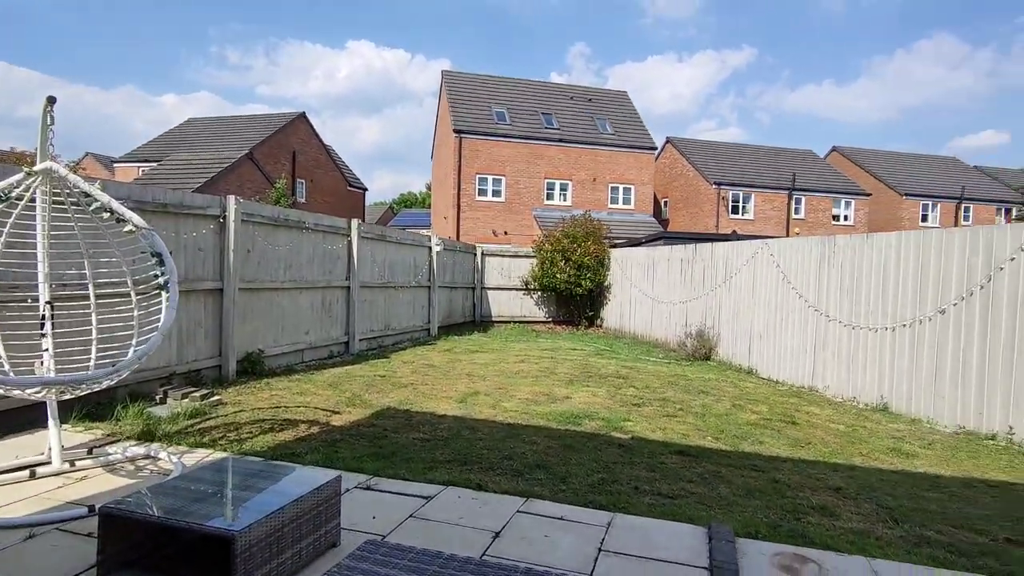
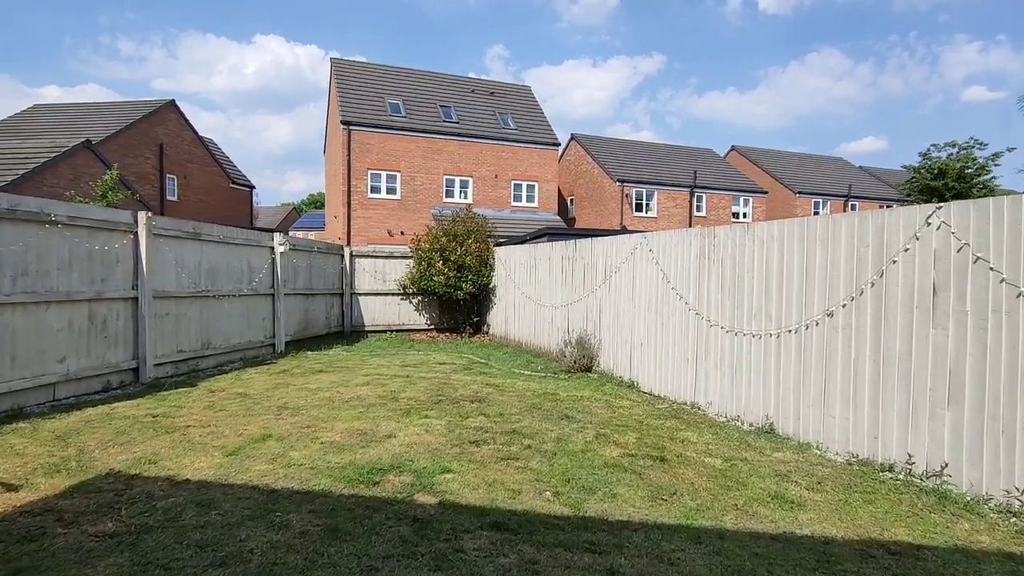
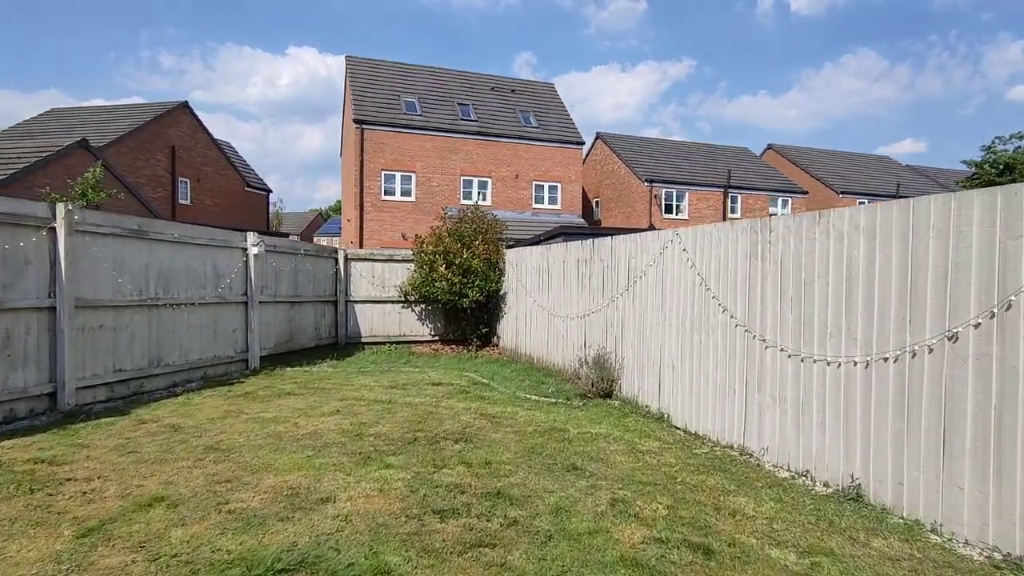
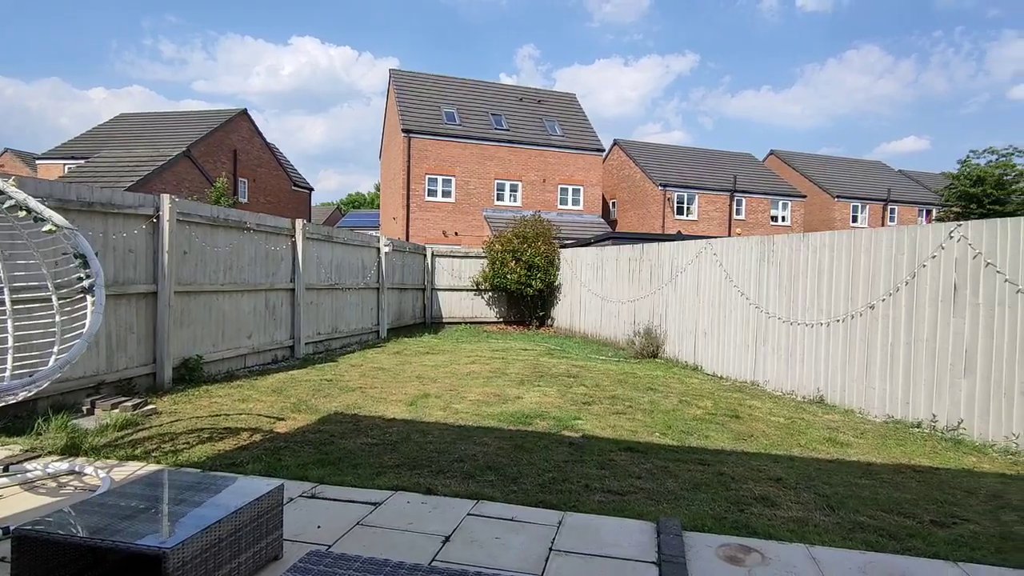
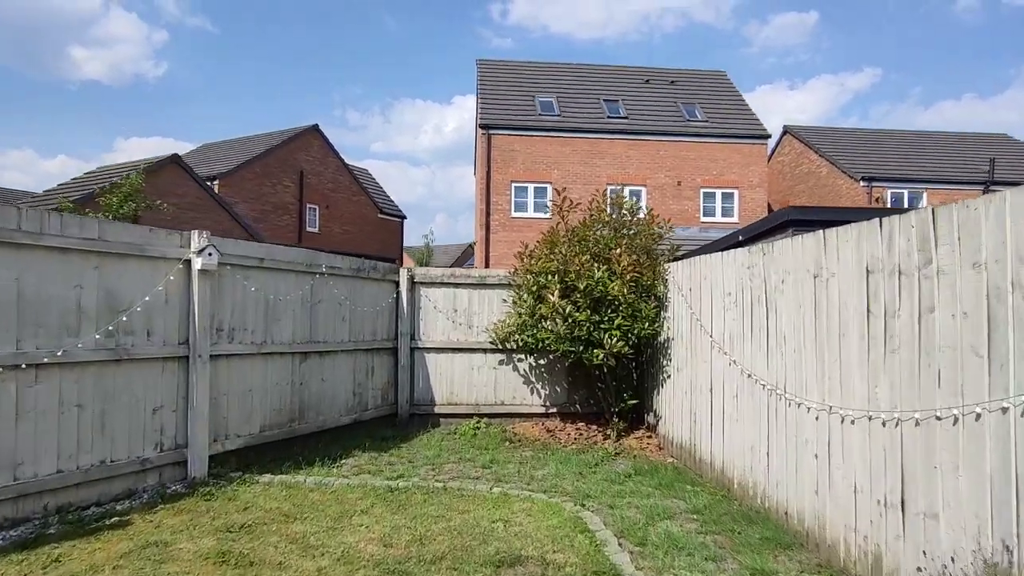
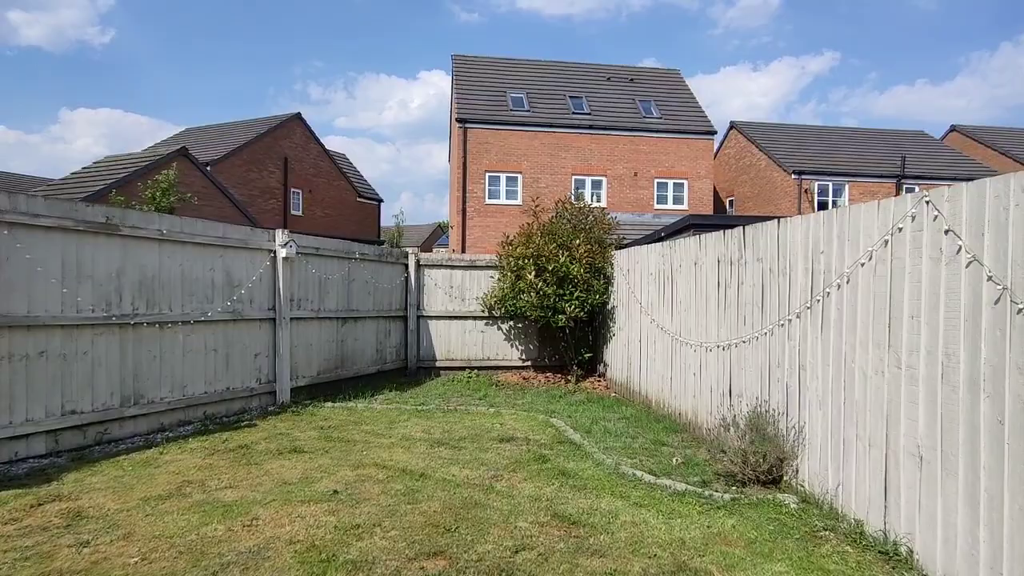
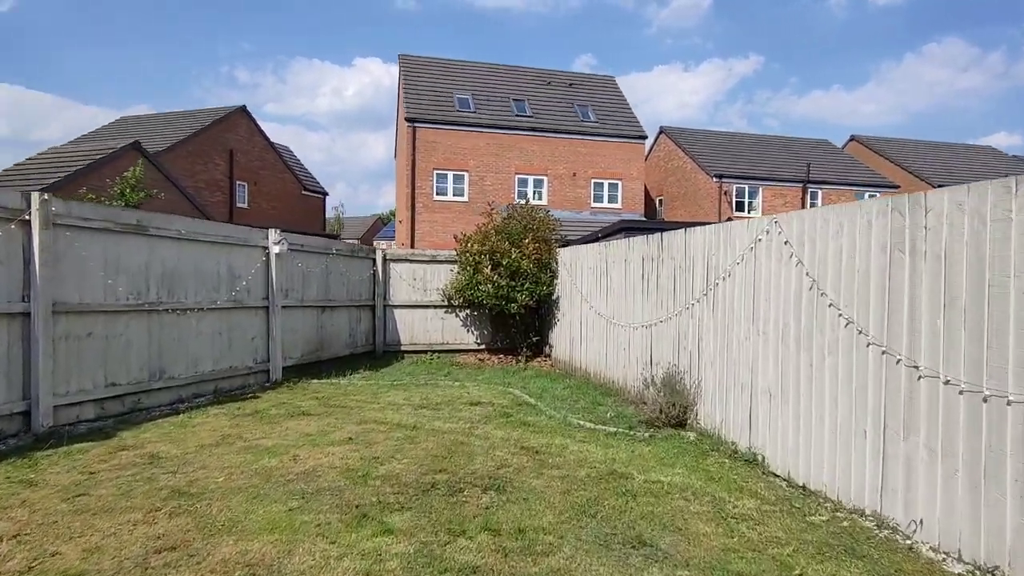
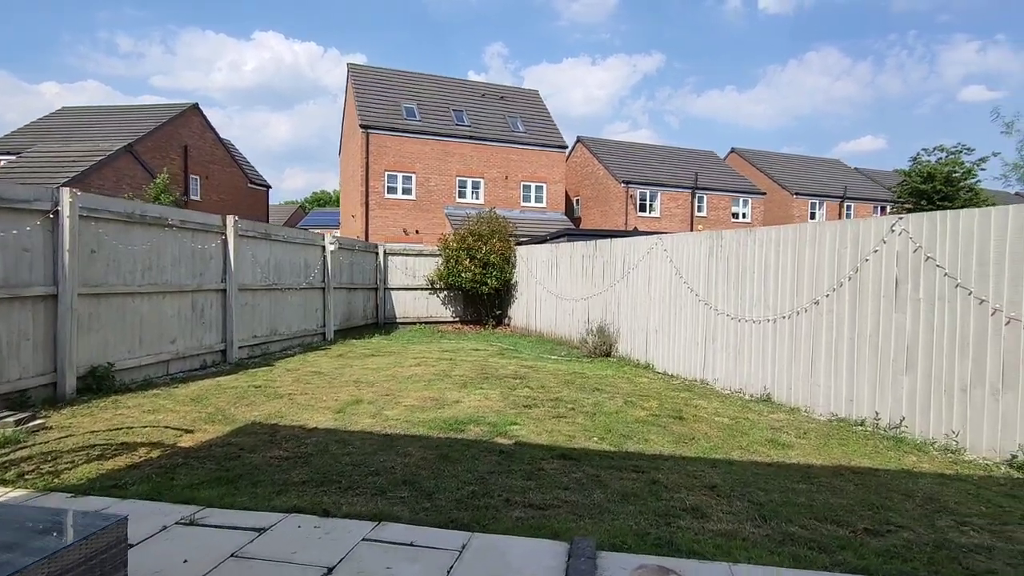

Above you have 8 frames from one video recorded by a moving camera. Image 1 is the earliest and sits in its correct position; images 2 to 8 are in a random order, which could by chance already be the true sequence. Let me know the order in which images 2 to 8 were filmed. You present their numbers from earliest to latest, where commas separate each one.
4, 8, 2, 3, 7, 6, 5
